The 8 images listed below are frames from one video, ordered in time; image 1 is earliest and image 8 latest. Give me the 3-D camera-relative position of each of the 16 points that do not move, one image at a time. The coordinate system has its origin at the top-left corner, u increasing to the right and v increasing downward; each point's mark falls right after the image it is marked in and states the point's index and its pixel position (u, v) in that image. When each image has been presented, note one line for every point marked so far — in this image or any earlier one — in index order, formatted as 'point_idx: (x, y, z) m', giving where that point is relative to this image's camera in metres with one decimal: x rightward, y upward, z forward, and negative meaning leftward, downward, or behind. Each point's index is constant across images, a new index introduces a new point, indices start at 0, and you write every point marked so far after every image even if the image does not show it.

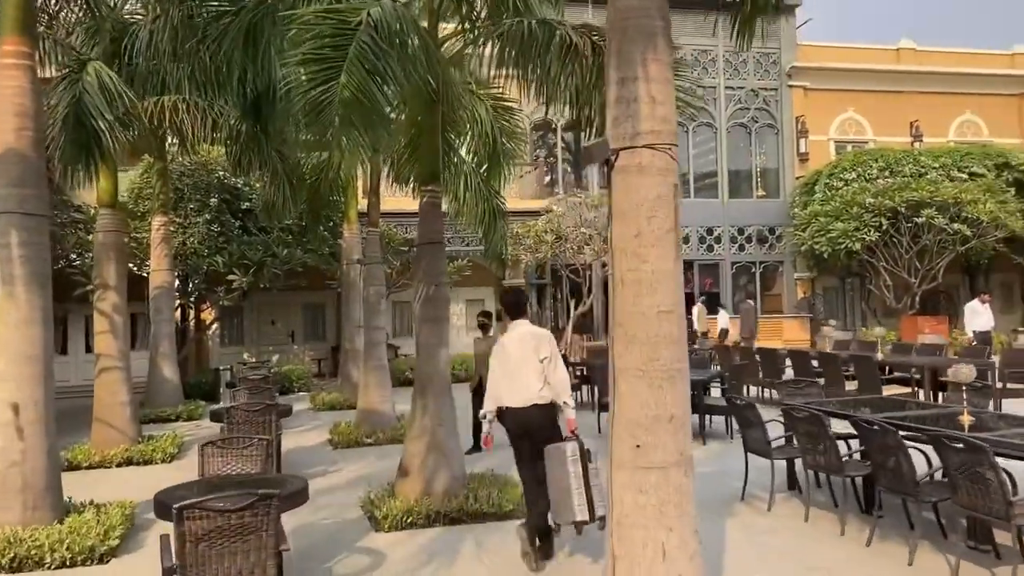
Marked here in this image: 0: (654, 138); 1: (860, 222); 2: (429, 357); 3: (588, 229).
0: (+0.5, +0.5, +2.9) m
1: (+8.3, +1.6, +19.2) m
2: (-0.7, -0.6, +6.7) m
3: (+1.7, +1.4, +18.4) m
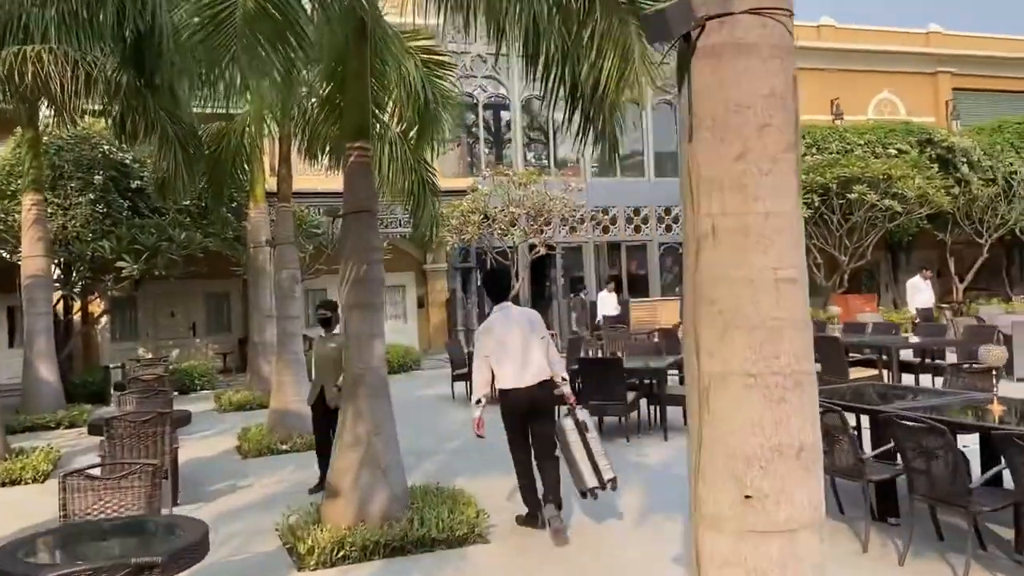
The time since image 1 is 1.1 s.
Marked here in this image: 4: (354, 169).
0: (+0.5, +0.6, +1.8) m
1: (+6.6, +2.1, +18.9) m
2: (-1.0, -0.4, +5.5) m
3: (+0.1, +1.7, +17.4) m
4: (-1.1, +0.8, +5.7) m
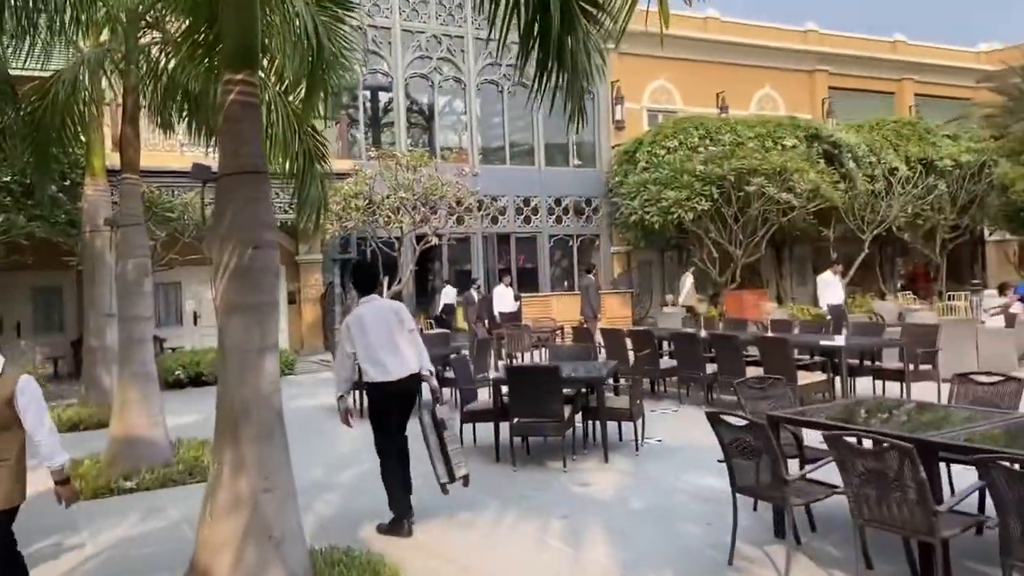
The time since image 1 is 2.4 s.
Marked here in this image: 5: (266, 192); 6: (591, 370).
0: (+0.9, +0.6, +0.5) m
1: (+4.0, +2.2, +18.3) m
2: (-1.3, -0.4, +3.9) m
3: (-2.1, +1.9, +15.8) m
4: (-1.4, +0.9, +4.0) m
5: (-1.3, +0.5, +4.2) m
6: (+0.8, -0.8, +7.6) m
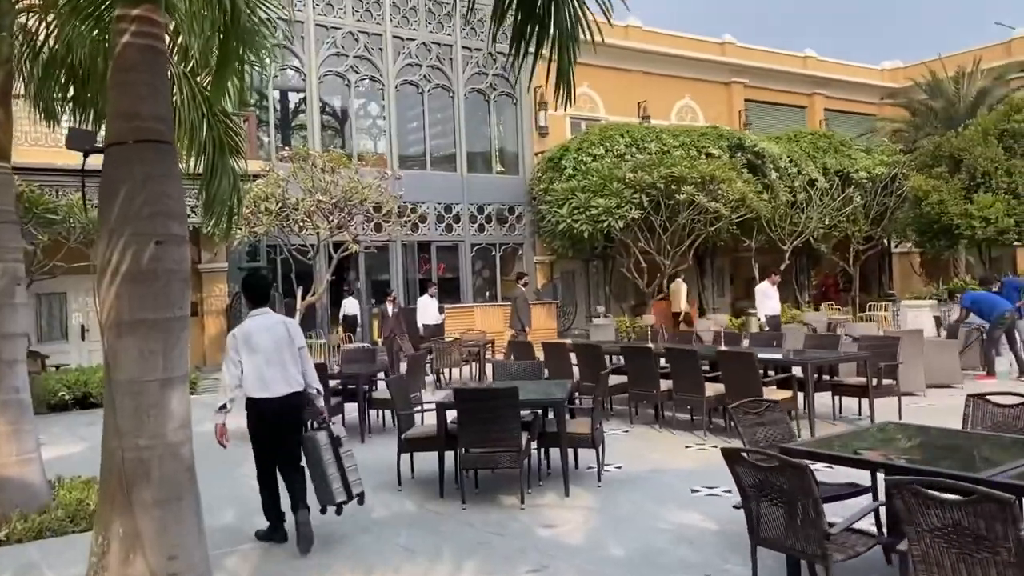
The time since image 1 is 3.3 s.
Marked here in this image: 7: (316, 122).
0: (+1.2, +0.6, -0.3) m
1: (+2.4, +2.0, +17.8) m
2: (-1.3, -0.4, +2.9) m
3: (-3.5, +1.7, +14.6) m
4: (-1.4, +0.8, +3.0) m
5: (-1.3, +0.5, +3.2) m
6: (+0.3, -0.8, +6.7) m
7: (-4.6, +3.9, +19.2) m
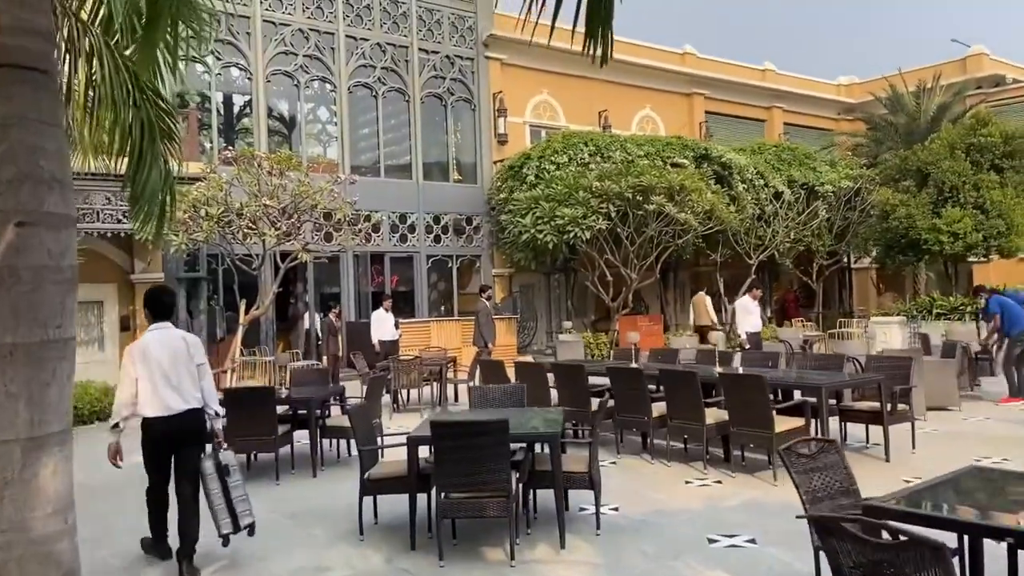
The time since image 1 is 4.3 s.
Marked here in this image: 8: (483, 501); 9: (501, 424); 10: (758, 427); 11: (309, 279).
0: (+1.6, +0.7, -1.2) m
1: (+1.6, +1.7, +17.0) m
2: (-1.2, -0.4, +1.8) m
3: (-4.1, +1.5, +13.4) m
4: (-1.3, +0.8, +2.0) m
5: (-1.2, +0.4, +2.2) m
6: (+0.2, -0.9, +5.8) m
7: (-5.5, +3.6, +18.0) m
8: (-0.2, -1.3, +5.0) m
9: (-0.1, -0.8, +5.0) m
10: (+2.0, -1.1, +6.8) m
11: (-4.6, +0.2, +18.3) m
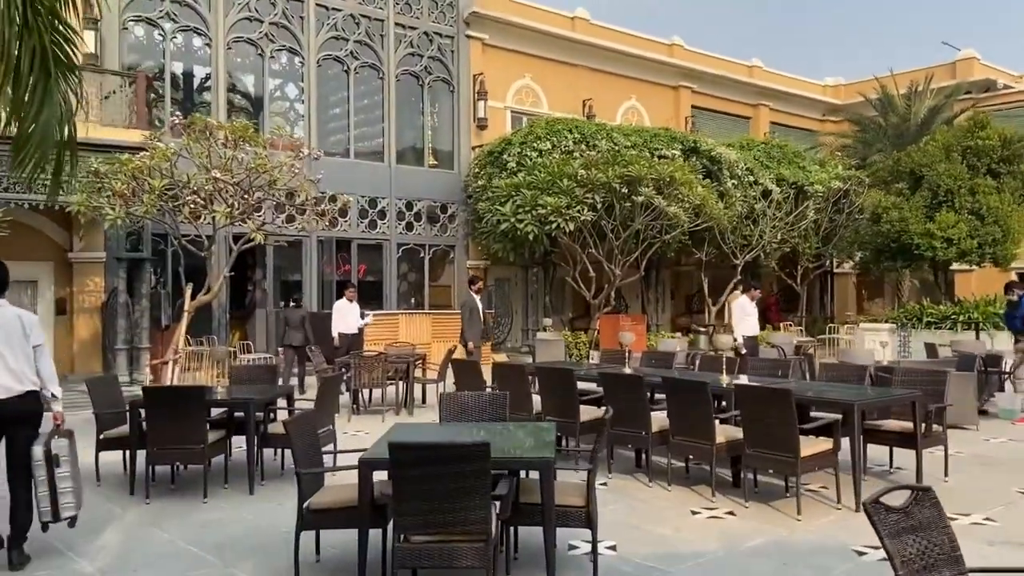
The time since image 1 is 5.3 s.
0: (+1.7, +0.6, -2.2) m
1: (+1.1, +1.8, +15.9) m
2: (-1.1, -0.4, +0.6) m
3: (-4.4, +1.7, +12.1) m
4: (-1.2, +0.9, +0.8) m
5: (-1.2, +0.5, +1.0) m
6: (+0.1, -0.9, +4.7) m
7: (-5.9, +3.9, +16.6) m
8: (-0.3, -1.2, +3.9) m
9: (-0.2, -0.8, +3.9) m
10: (+1.9, -1.1, +5.7) m
11: (-5.1, +0.5, +17.0) m
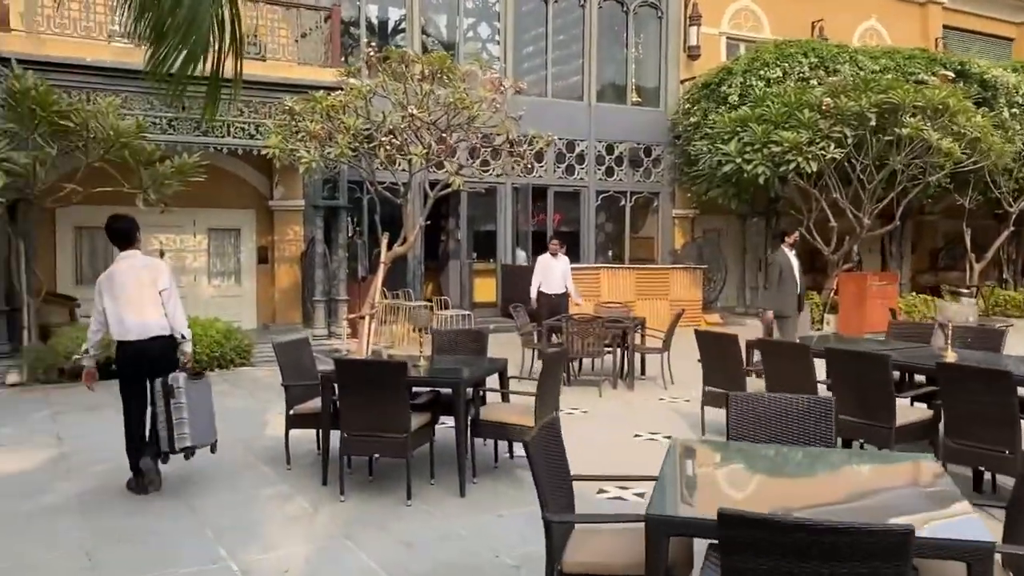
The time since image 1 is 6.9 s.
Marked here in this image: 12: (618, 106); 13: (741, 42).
0: (+1.5, +0.4, -4.3) m
1: (+4.9, +2.5, +13.4) m
2: (-0.6, -0.4, -0.9) m
3: (-1.3, +2.4, +10.9) m
4: (-0.7, +0.9, -0.8) m
5: (-0.6, +0.5, -0.6) m
6: (+1.4, -0.7, +2.8) m
7: (-1.8, +4.8, +15.5) m
8: (+0.9, -1.1, +2.2) m
9: (+1.0, -0.6, +2.1) m
10: (+3.4, -0.9, +3.5) m
11: (-1.0, +1.5, +15.9) m
12: (+2.3, +3.9, +17.6) m
13: (+5.3, +5.7, +18.9) m
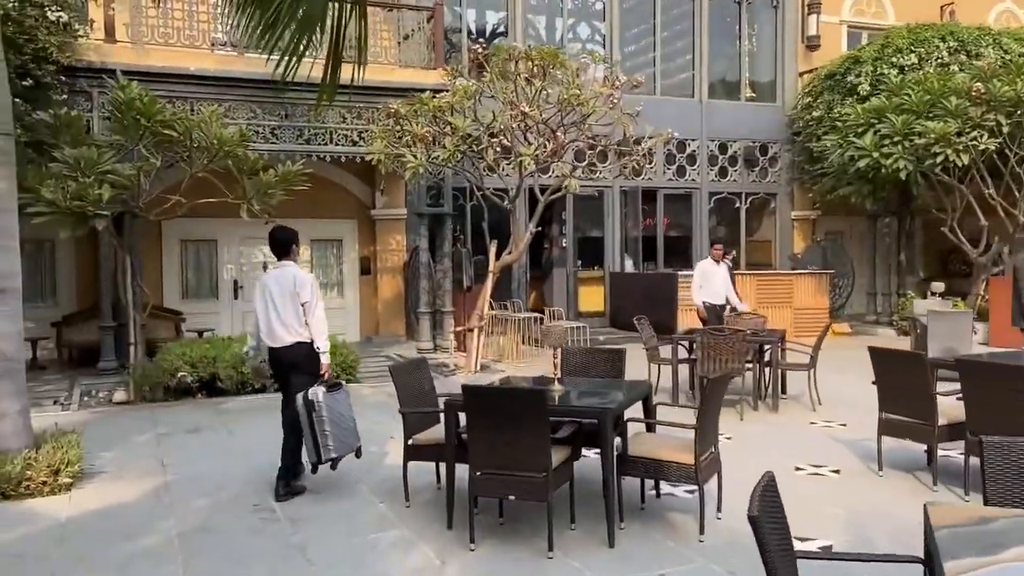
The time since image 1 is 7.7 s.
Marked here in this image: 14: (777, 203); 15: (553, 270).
0: (+1.3, +0.4, -5.3) m
1: (+6.6, +2.4, +12.0) m
2: (-0.5, -0.4, -1.6) m
3: (+0.2, +2.2, +10.2) m
4: (-0.5, +0.9, -1.5) m
5: (-0.4, +0.5, -1.3) m
6: (+2.0, -0.7, +1.8) m
7: (+0.1, +4.7, +14.9) m
8: (+1.4, -1.1, +1.3) m
9: (+1.5, -0.7, +1.2) m
10: (+4.0, -0.9, +2.3) m
11: (+1.1, +1.3, +15.1) m
12: (+4.5, +3.8, +16.5) m
13: (+7.6, +5.6, +17.5) m
14: (+5.5, +1.8, +16.8) m
15: (+0.8, +0.3, +15.2) m
